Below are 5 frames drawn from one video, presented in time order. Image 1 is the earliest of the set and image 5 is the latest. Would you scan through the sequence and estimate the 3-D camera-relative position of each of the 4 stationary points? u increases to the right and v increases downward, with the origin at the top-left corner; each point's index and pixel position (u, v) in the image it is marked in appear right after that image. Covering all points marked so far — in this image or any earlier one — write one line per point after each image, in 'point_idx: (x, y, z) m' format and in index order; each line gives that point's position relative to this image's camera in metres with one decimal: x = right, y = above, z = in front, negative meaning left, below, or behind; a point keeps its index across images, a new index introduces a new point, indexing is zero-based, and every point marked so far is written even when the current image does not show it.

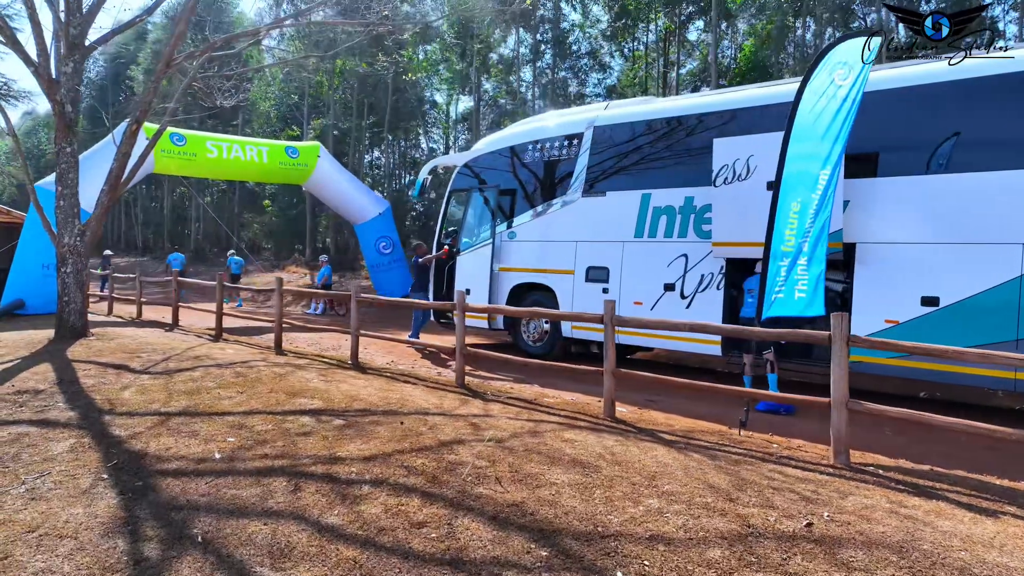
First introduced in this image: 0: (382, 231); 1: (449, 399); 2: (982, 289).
0: (-3.5, +1.5, +19.1) m
1: (-0.5, -1.0, +6.2) m
2: (+4.0, 0.0, +6.4) m
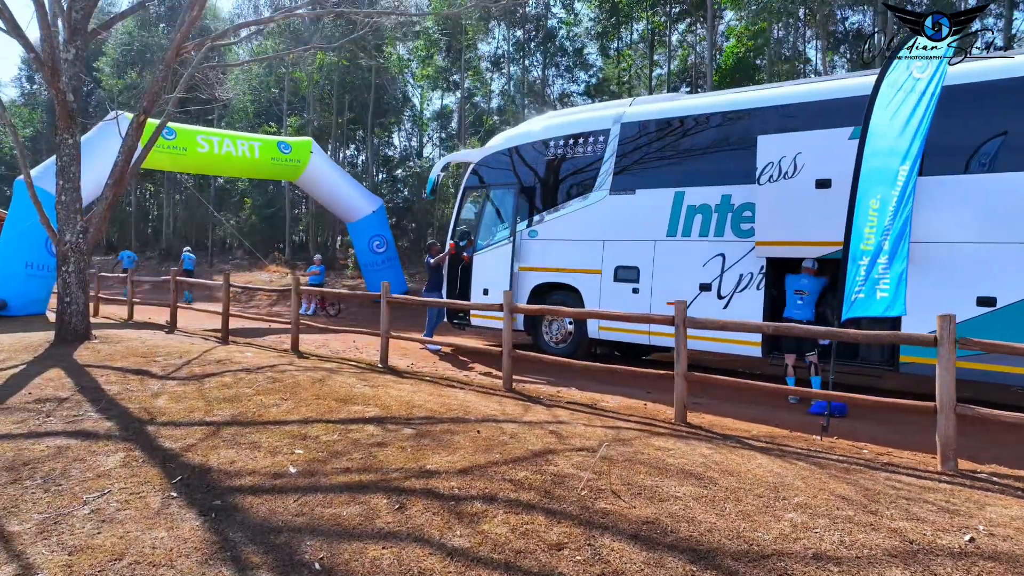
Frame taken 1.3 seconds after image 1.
0: (-3.5, +1.5, +18.6) m
1: (0.0, -1.0, +6.0) m
2: (+4.5, 0.0, +6.3) m
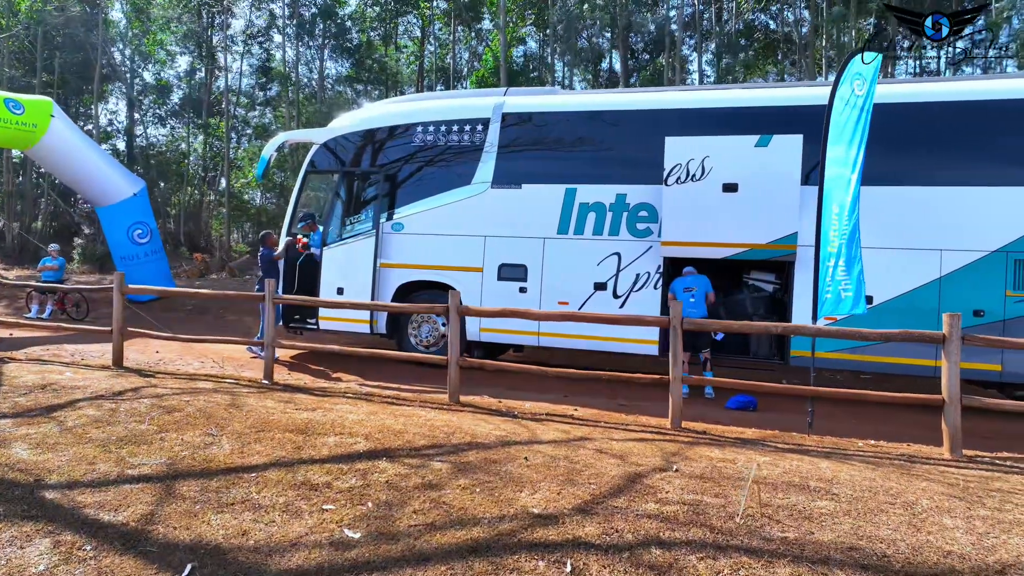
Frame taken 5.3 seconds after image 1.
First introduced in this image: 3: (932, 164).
0: (-8.1, +1.6, +15.6) m
1: (-0.1, -1.0, +5.2) m
2: (+4.0, 0.0, +7.3) m
3: (+4.2, +1.2, +7.1) m
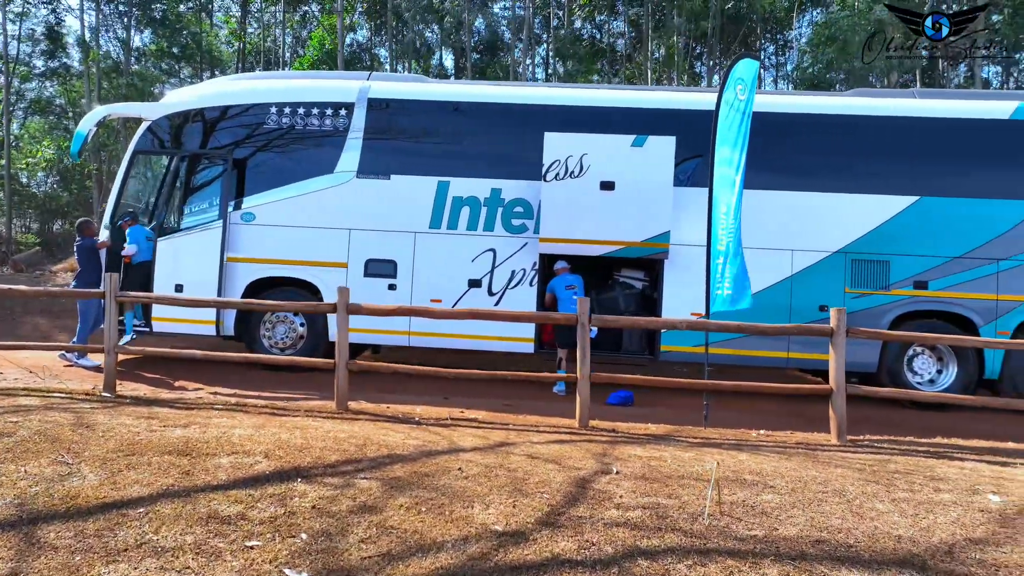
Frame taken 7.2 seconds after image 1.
0: (-11.1, +1.7, +12.9) m
1: (-0.7, -0.9, +4.8) m
2: (+2.8, 0.0, +7.8) m
3: (+3.0, +1.2, +7.7) m
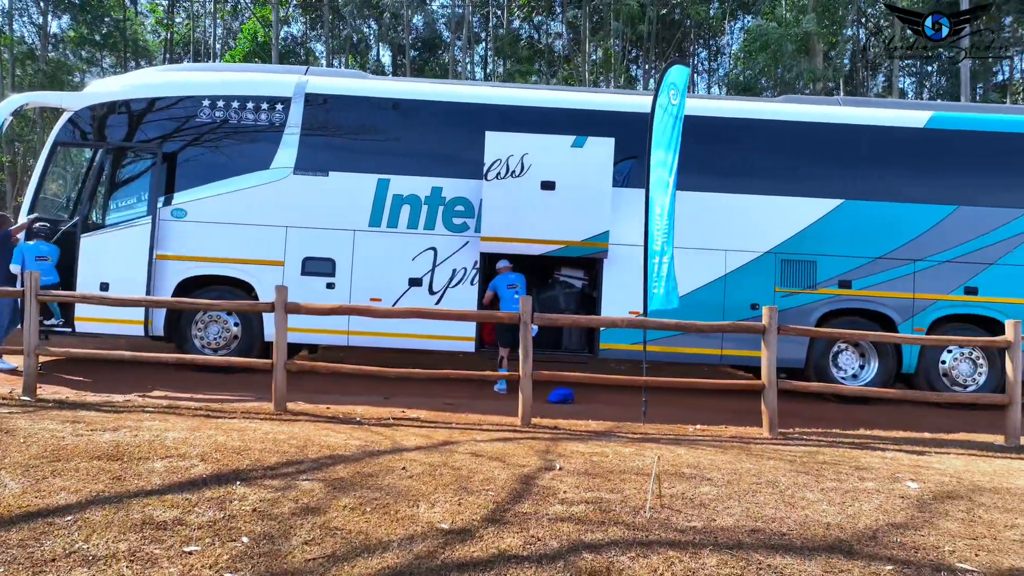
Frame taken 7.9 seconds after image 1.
0: (-12.1, +1.7, +11.9) m
1: (-1.1, -0.9, +4.7) m
2: (+2.1, 0.0, +8.0) m
3: (+2.3, +1.3, +7.9) m
